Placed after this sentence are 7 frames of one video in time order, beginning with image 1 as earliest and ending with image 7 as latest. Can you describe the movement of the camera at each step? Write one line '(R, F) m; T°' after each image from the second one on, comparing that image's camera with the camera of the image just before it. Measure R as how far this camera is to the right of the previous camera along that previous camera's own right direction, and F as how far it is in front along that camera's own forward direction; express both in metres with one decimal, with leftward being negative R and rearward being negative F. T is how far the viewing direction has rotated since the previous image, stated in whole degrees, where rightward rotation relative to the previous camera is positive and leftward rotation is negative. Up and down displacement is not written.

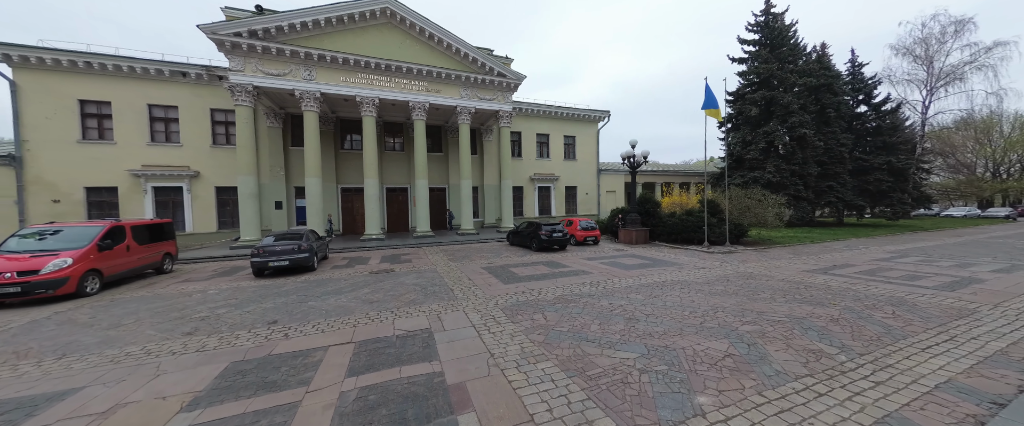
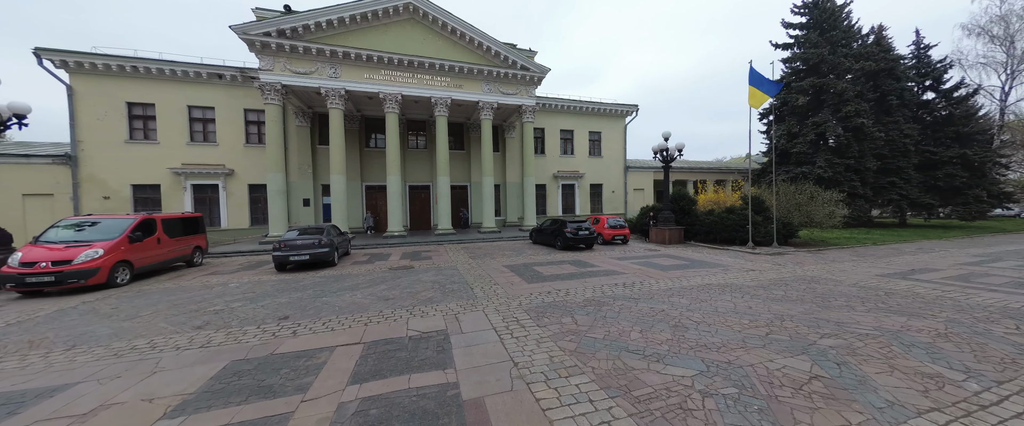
(-0.1, +0.6) m; -4°
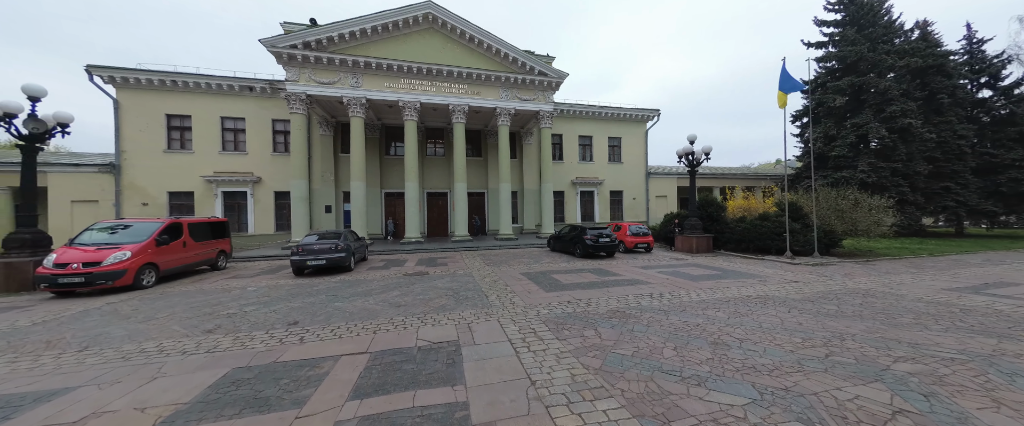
(0.0, +0.4) m; -3°
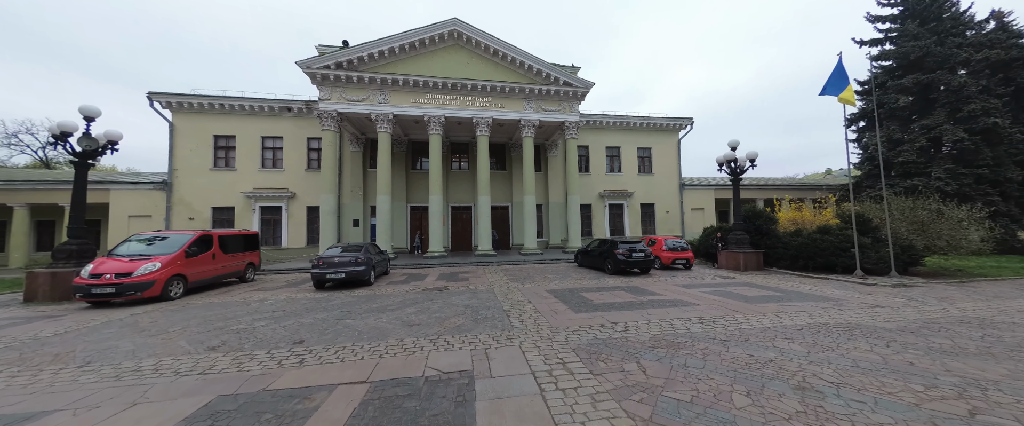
(0.0, +0.6) m; -5°
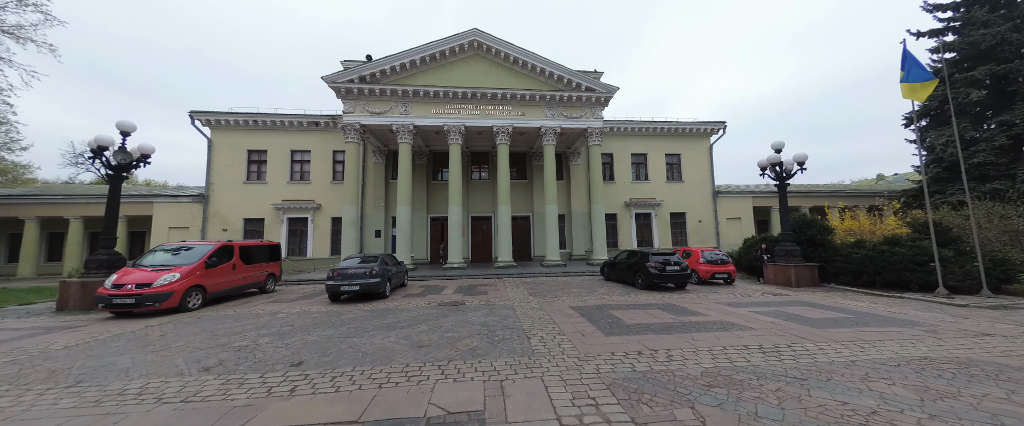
(0.0, +0.6) m; -4°
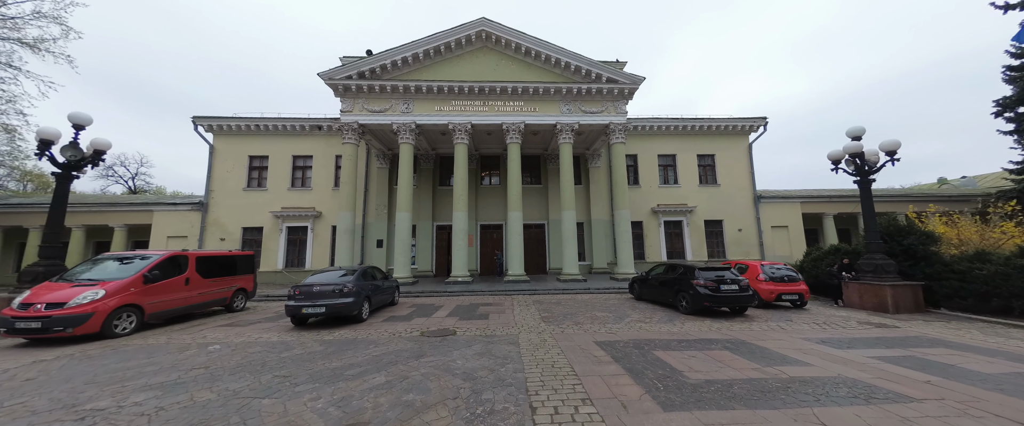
(+0.2, +2.1) m; -3°
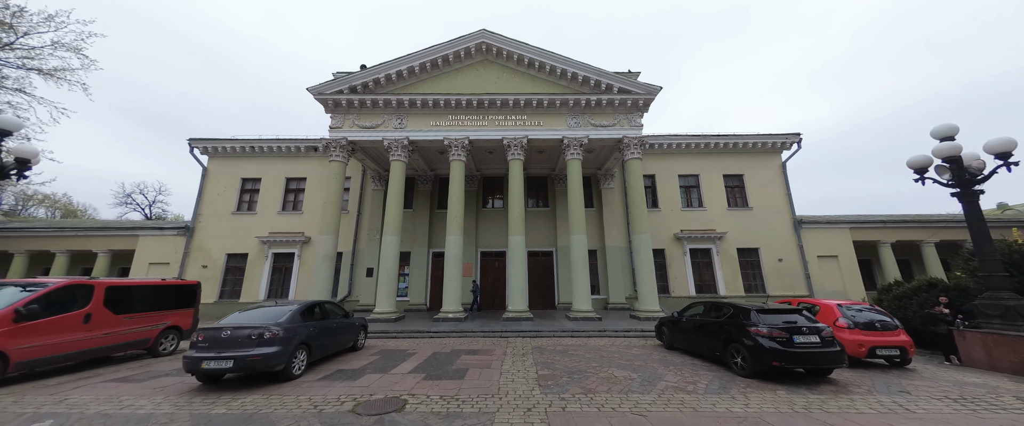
(+0.5, +2.1) m; -2°
